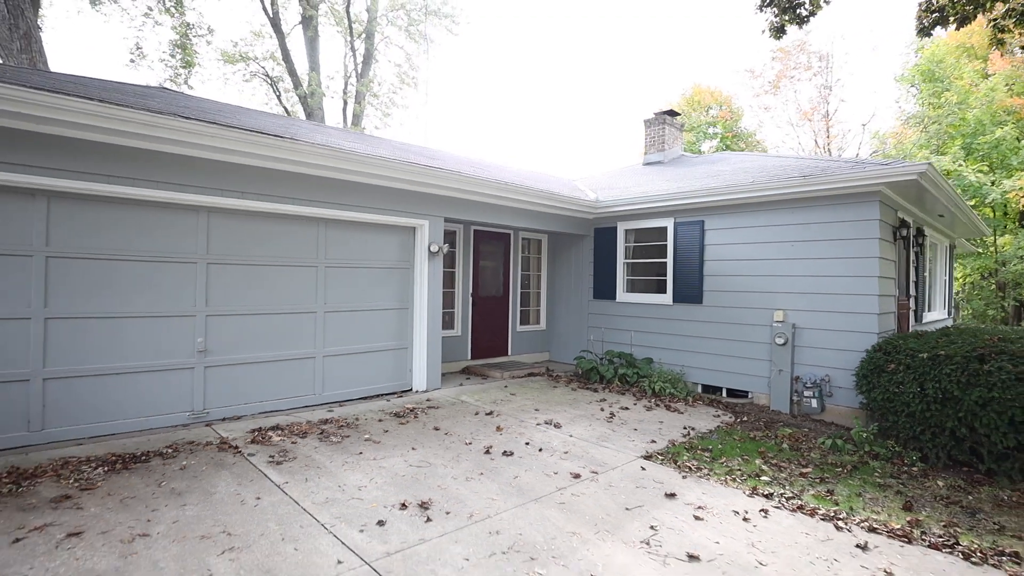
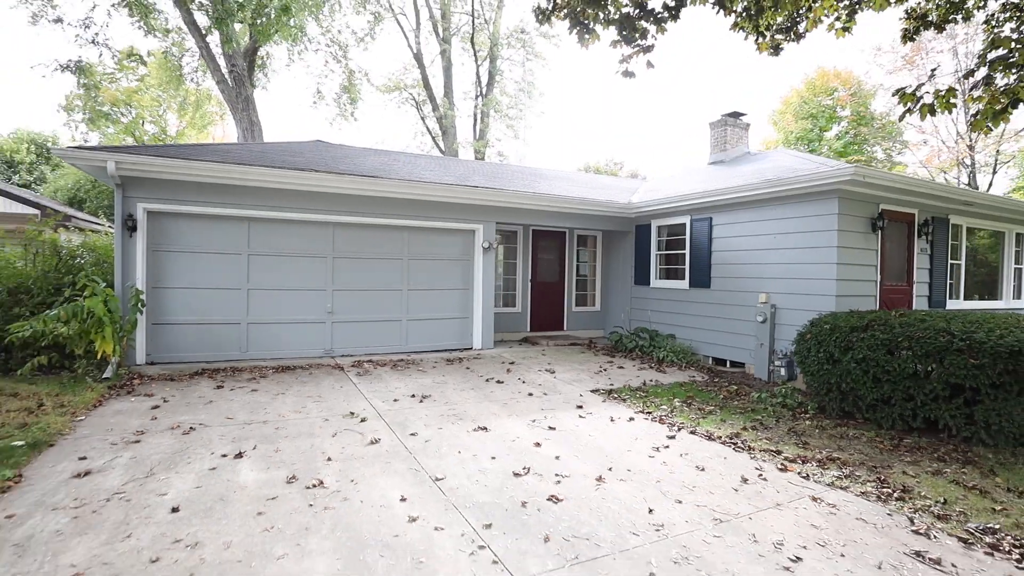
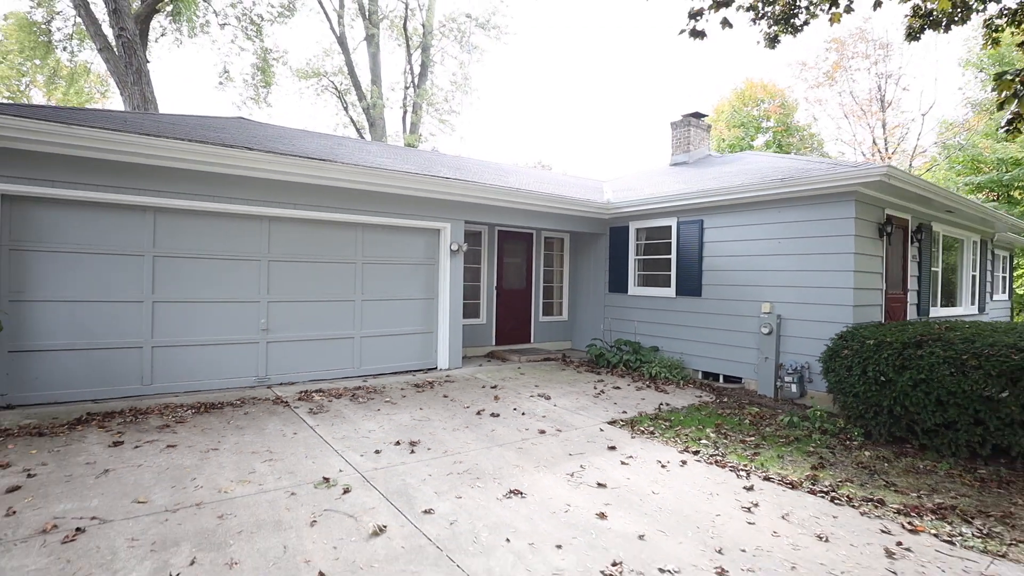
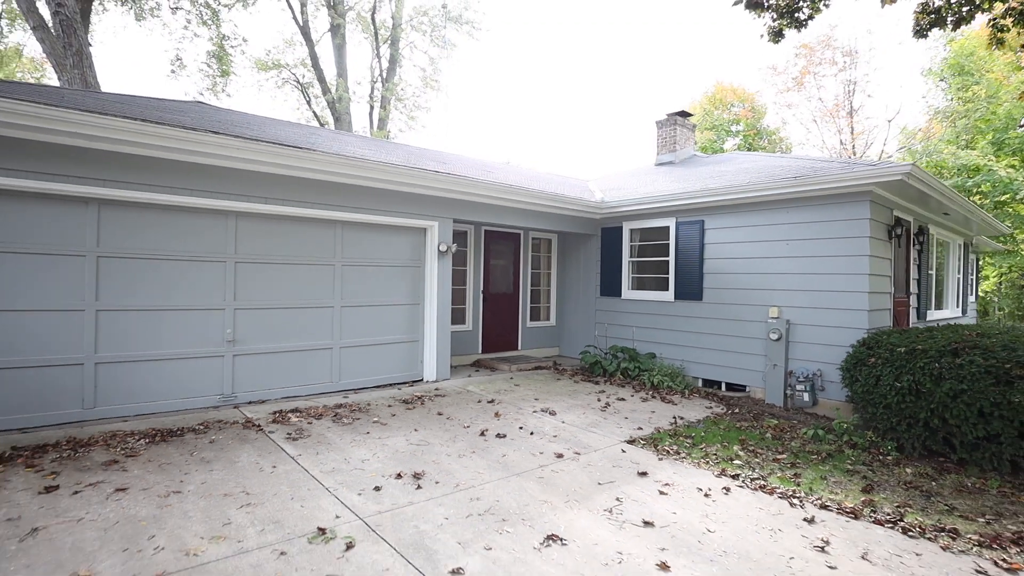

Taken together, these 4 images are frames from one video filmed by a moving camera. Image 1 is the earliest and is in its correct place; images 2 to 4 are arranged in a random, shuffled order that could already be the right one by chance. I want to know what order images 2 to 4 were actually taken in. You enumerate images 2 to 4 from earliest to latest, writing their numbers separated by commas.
4, 3, 2
